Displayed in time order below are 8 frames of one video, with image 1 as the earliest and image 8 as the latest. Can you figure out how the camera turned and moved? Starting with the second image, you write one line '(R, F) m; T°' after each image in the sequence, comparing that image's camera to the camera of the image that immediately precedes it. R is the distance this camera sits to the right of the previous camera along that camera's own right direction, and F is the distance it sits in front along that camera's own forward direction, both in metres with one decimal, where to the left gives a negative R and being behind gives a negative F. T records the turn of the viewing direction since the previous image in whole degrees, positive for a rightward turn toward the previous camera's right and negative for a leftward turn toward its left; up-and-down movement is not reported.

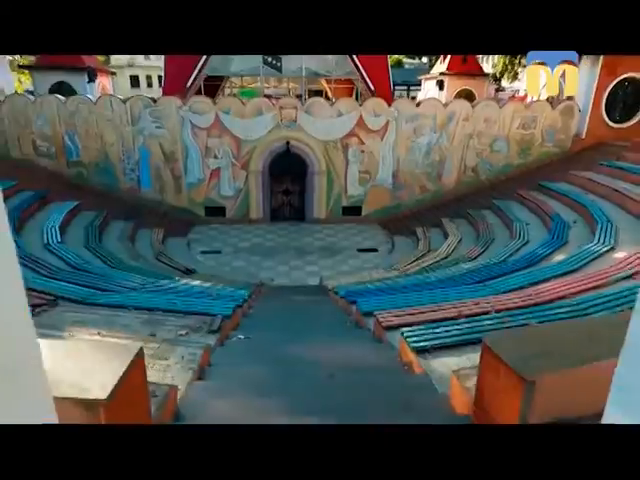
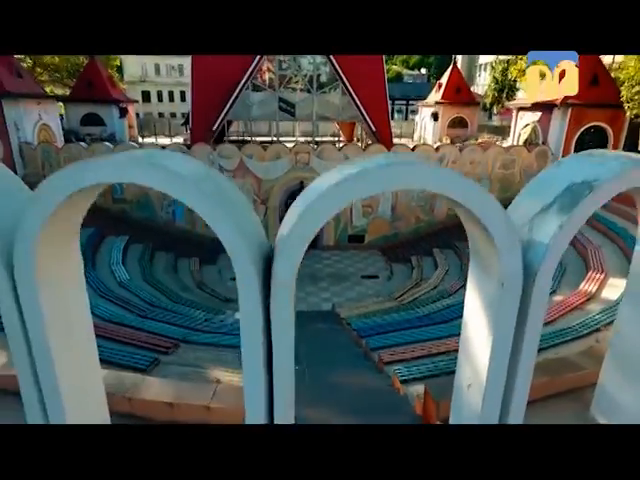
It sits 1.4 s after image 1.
(-0.2, -1.0) m; 0°
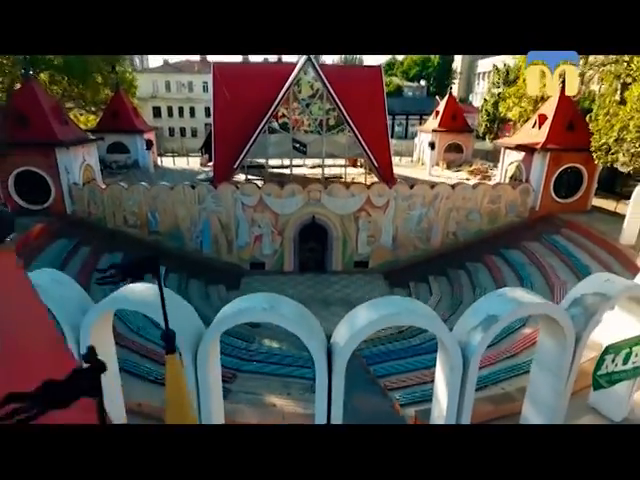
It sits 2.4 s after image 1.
(-0.2, -1.0) m; 0°
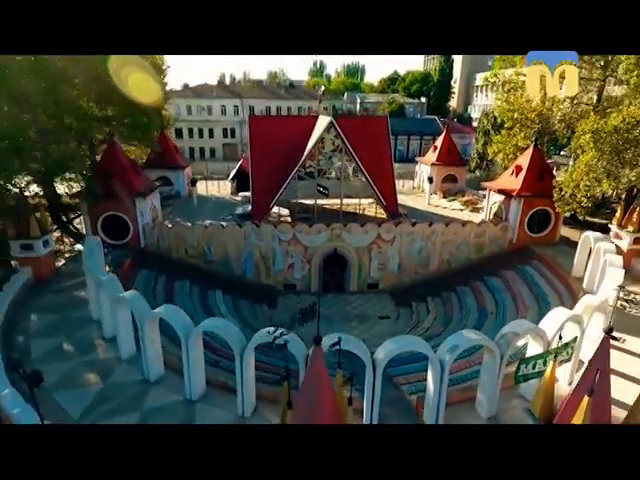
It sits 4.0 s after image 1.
(-0.5, -2.0) m; 0°
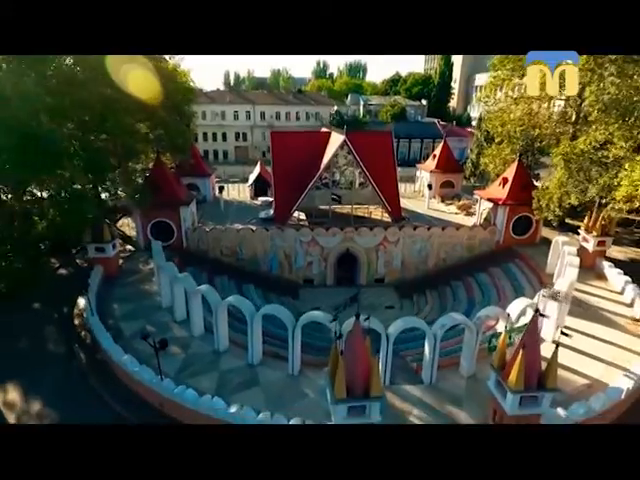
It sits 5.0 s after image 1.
(-0.4, -1.7) m; 0°
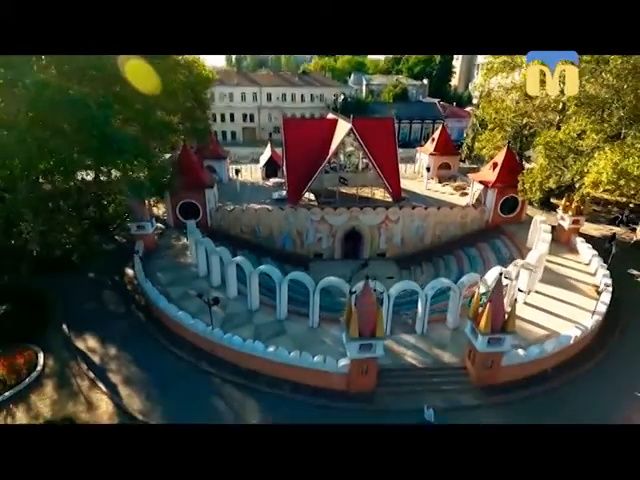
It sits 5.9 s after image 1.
(-0.3, -1.5) m; 0°
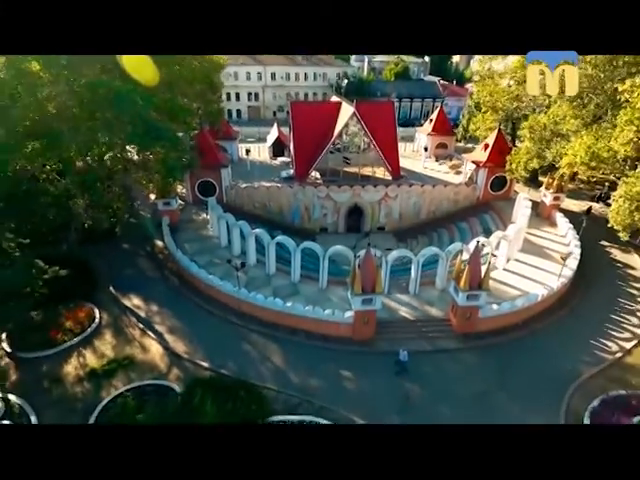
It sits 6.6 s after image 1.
(-0.2, -1.3) m; 0°
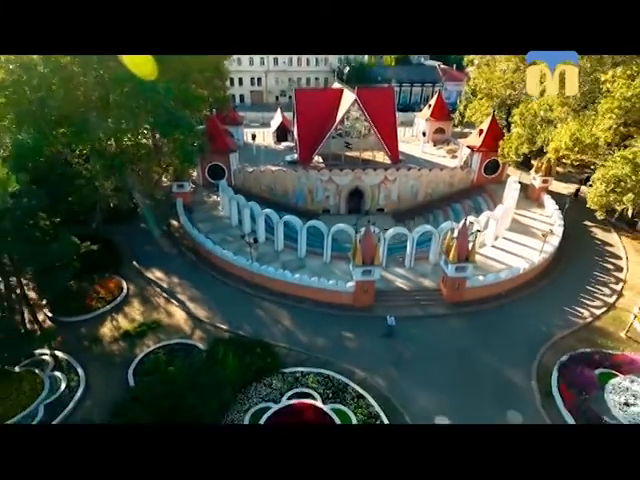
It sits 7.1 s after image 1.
(-0.1, -0.9) m; 0°
